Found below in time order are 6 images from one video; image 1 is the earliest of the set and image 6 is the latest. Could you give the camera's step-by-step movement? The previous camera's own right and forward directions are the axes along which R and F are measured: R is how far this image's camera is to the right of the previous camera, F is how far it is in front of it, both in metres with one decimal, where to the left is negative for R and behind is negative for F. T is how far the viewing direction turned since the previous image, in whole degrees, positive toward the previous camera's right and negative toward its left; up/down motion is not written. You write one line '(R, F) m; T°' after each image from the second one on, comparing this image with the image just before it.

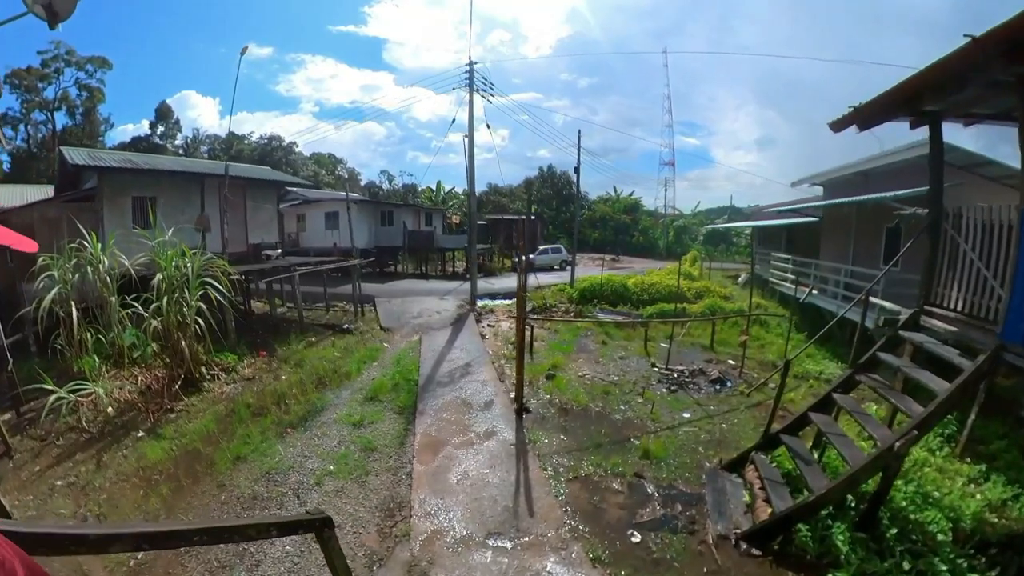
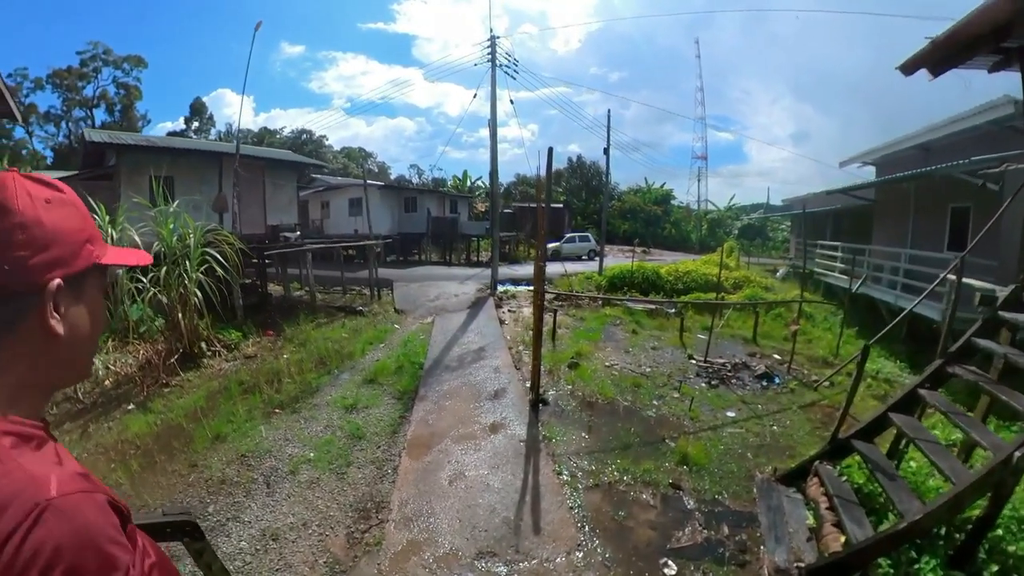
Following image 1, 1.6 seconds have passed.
(+0.1, +1.1) m; -3°
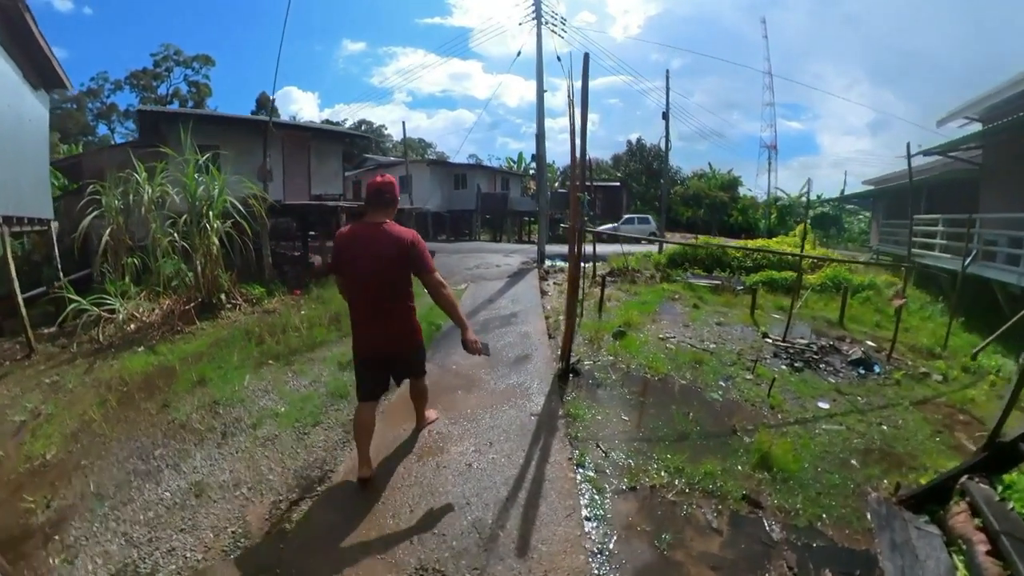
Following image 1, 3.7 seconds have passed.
(+0.3, +1.4) m; -5°
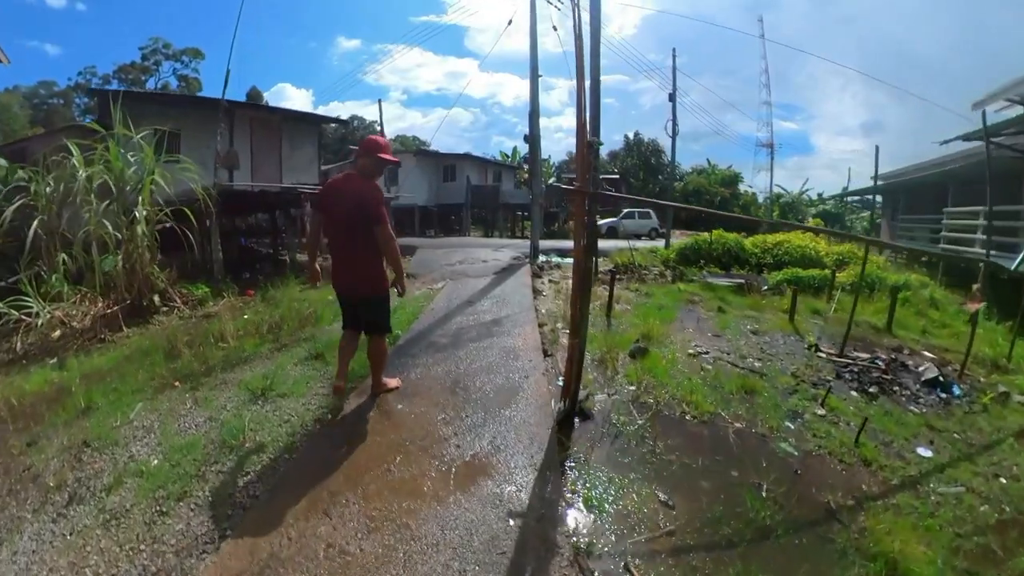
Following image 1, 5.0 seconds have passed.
(+0.1, +1.4) m; 0°
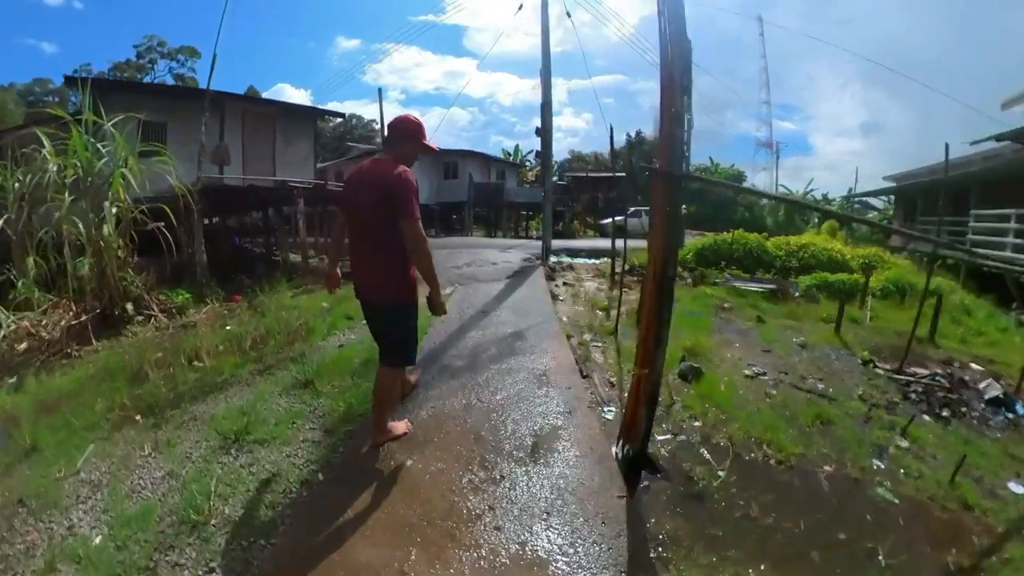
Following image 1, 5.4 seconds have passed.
(-0.2, +0.7) m; 0°
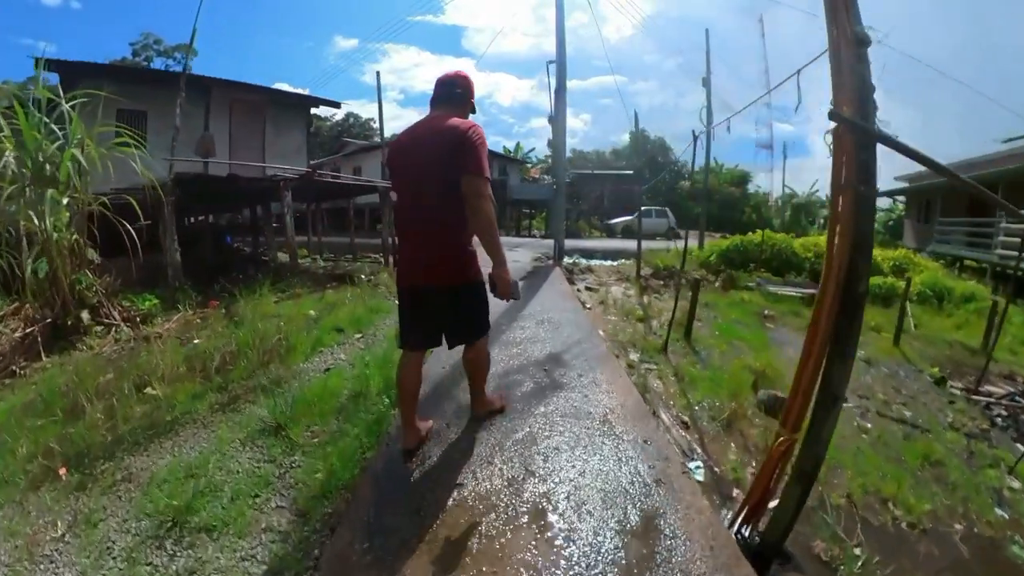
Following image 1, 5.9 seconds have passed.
(-0.2, +0.7) m; 0°
